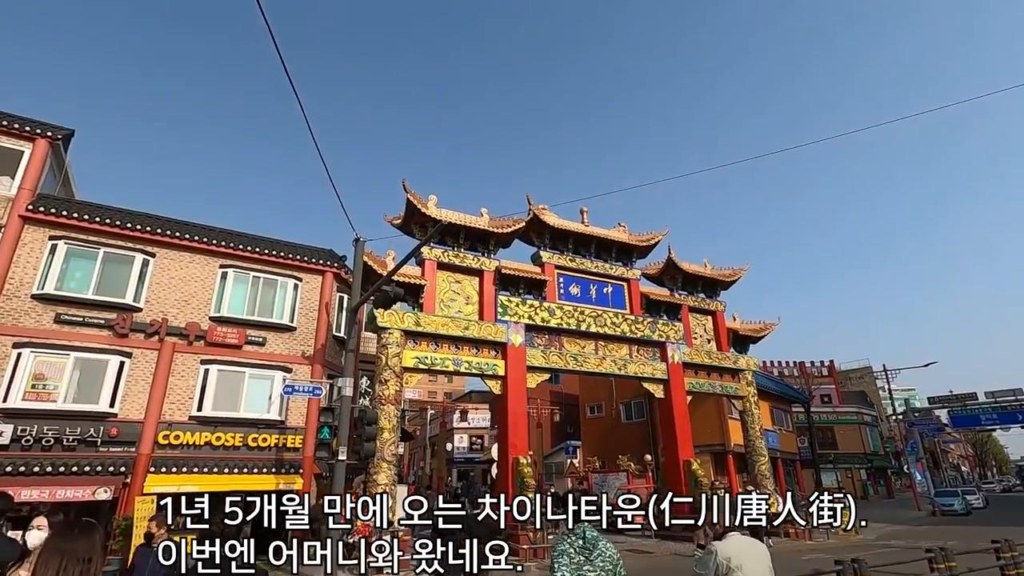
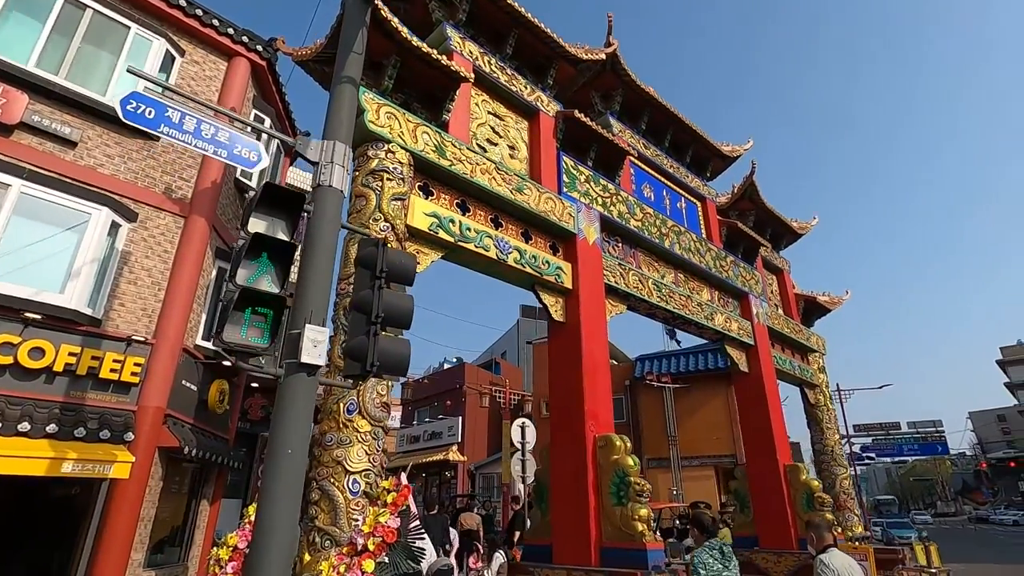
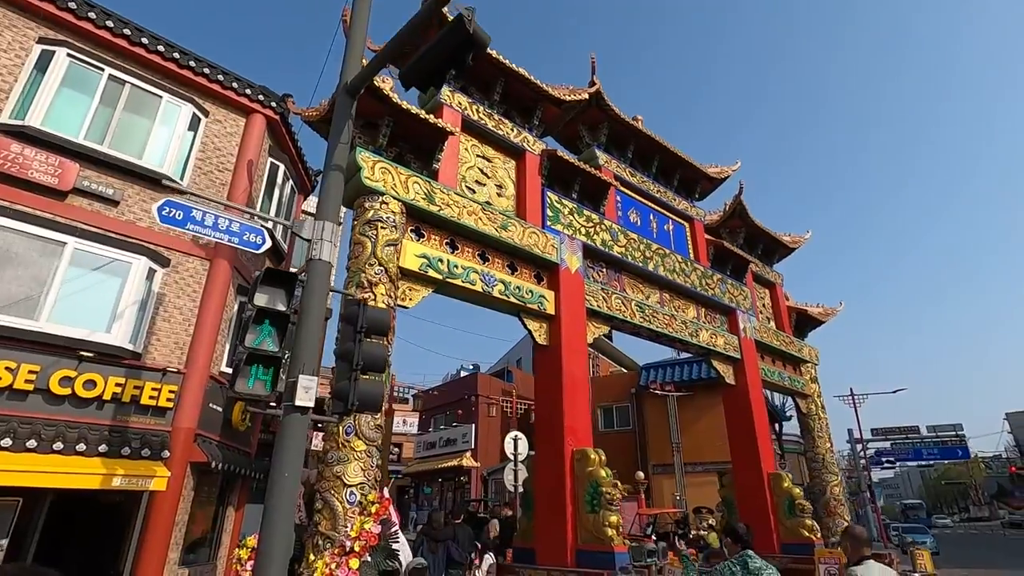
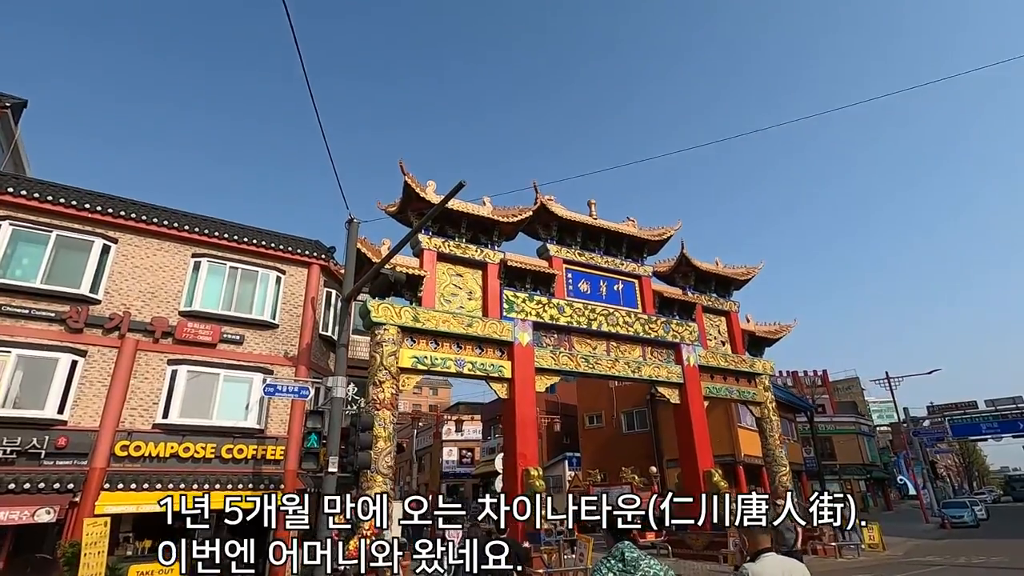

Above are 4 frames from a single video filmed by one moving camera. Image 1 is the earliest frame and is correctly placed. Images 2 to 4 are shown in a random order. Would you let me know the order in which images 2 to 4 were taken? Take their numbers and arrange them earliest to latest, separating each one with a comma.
4, 3, 2
